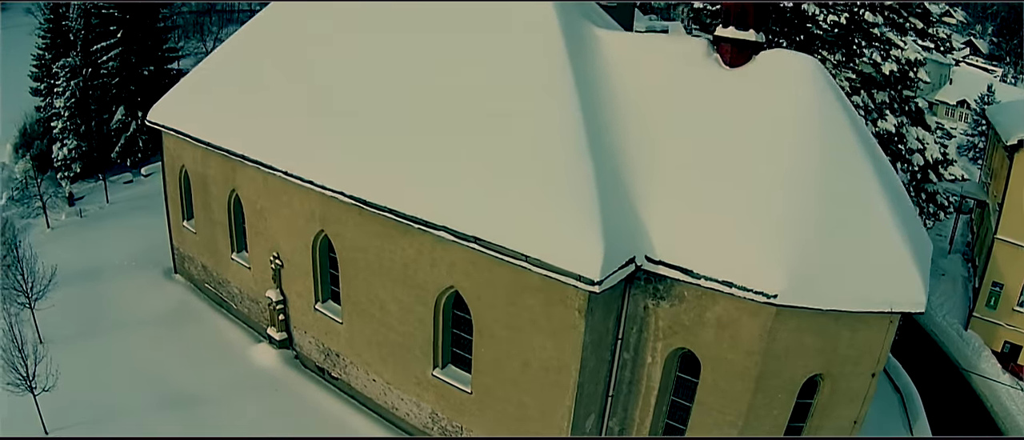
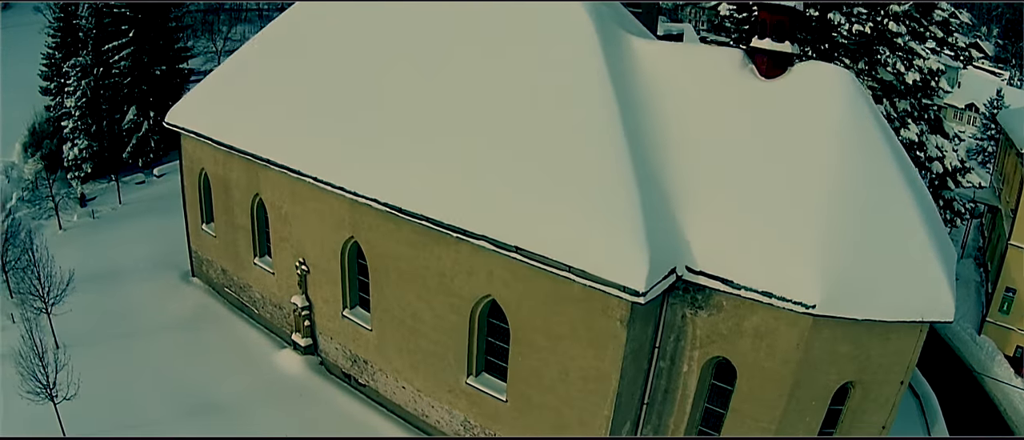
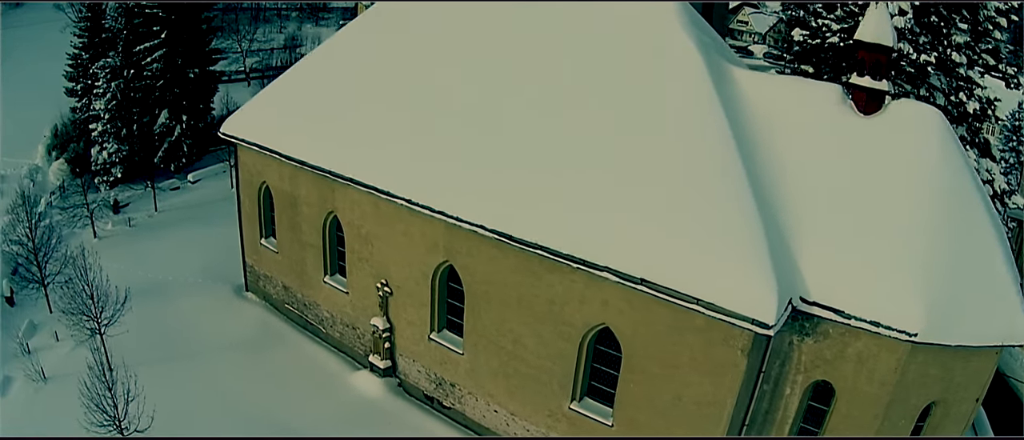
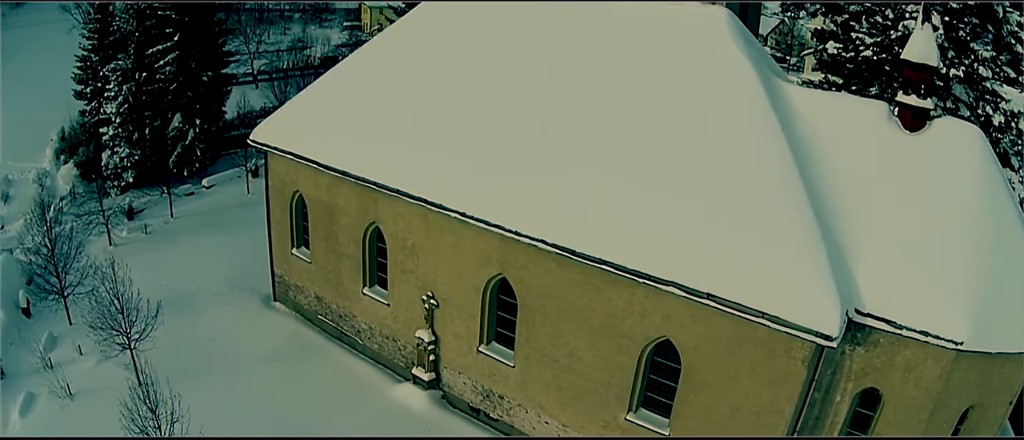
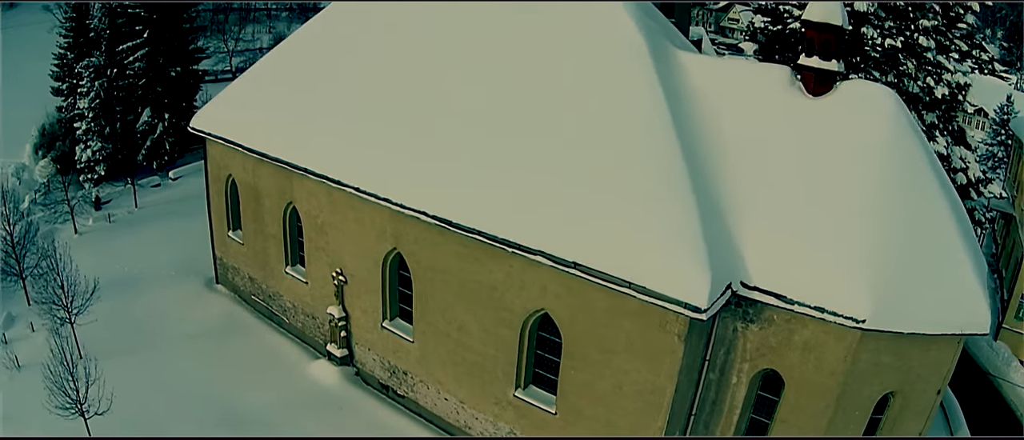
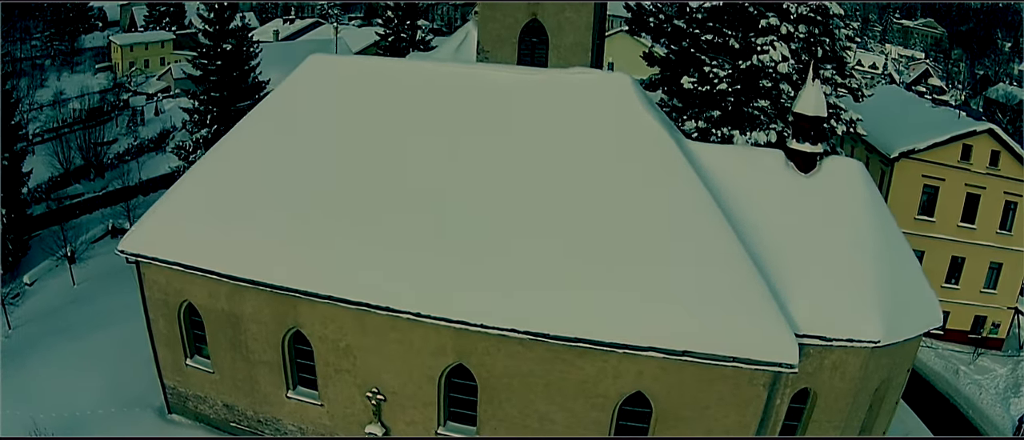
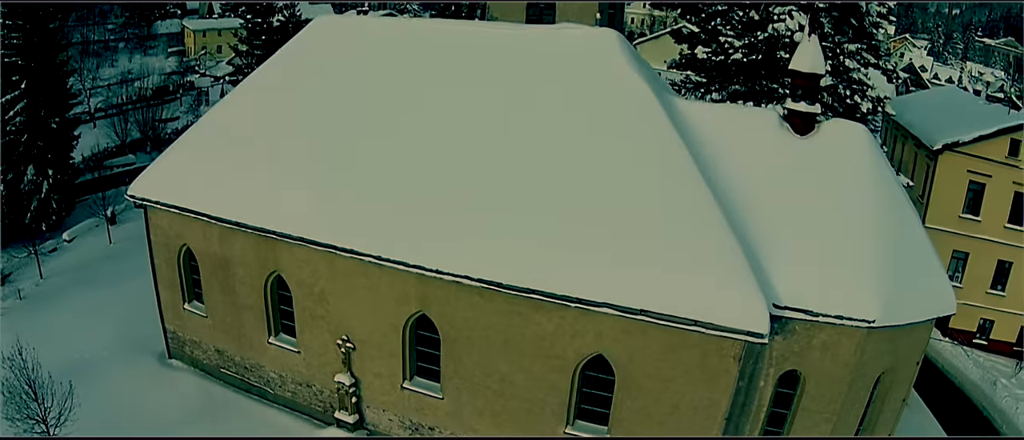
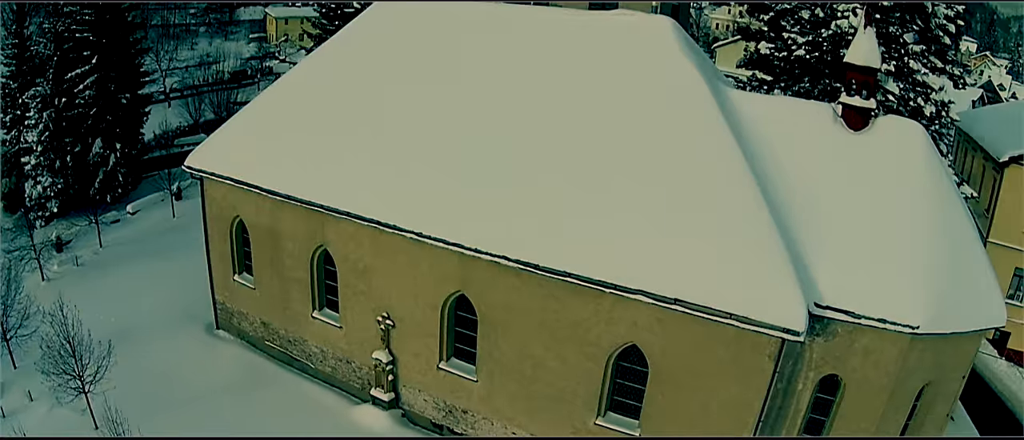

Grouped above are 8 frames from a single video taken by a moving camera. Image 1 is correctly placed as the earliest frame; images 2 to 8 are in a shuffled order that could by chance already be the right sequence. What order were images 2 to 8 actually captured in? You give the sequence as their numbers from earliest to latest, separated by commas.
2, 5, 3, 4, 8, 7, 6
